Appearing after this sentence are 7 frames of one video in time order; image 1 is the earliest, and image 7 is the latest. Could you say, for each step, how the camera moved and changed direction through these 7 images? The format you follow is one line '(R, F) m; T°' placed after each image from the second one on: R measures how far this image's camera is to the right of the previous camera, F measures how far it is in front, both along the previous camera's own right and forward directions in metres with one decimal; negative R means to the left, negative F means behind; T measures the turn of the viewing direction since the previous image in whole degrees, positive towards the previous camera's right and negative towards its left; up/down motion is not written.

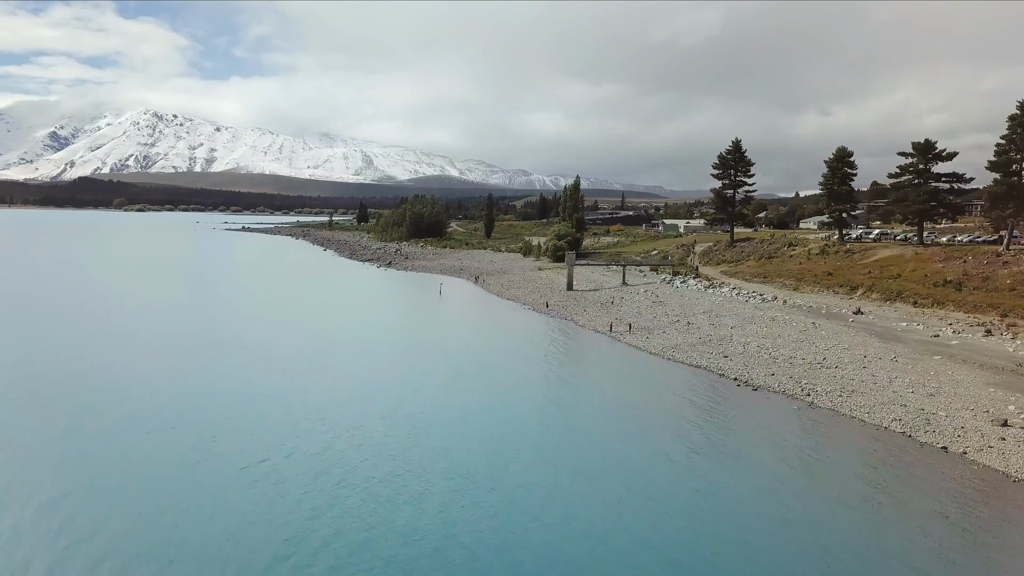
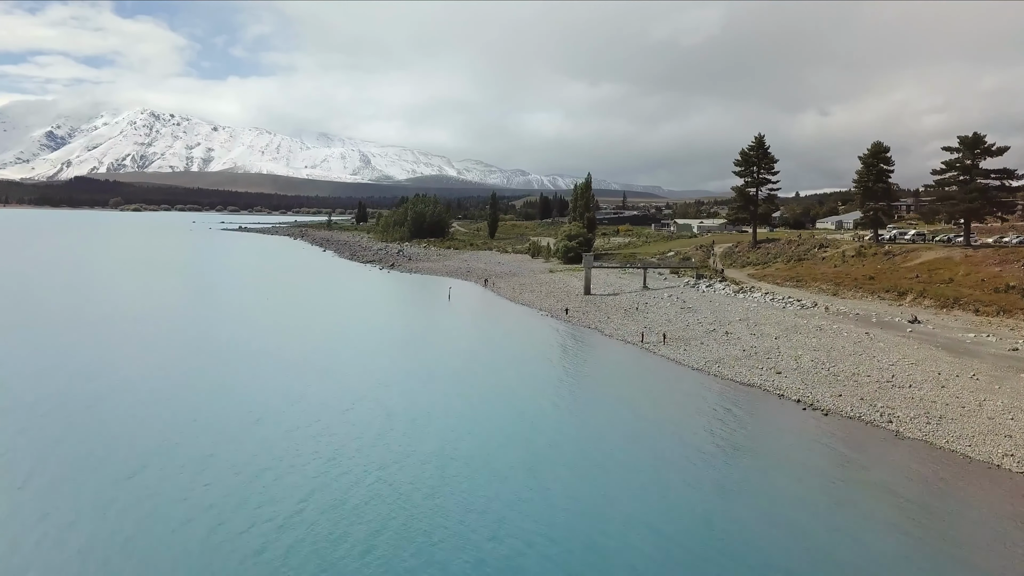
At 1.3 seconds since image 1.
(-1.3, +3.3) m; 0°
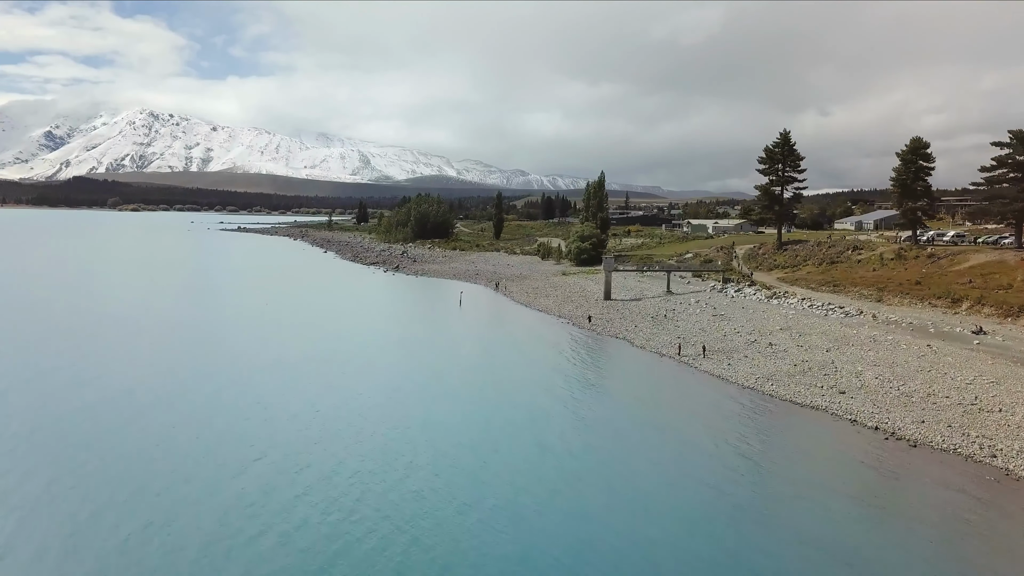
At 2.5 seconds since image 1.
(-1.2, +2.9) m; 0°
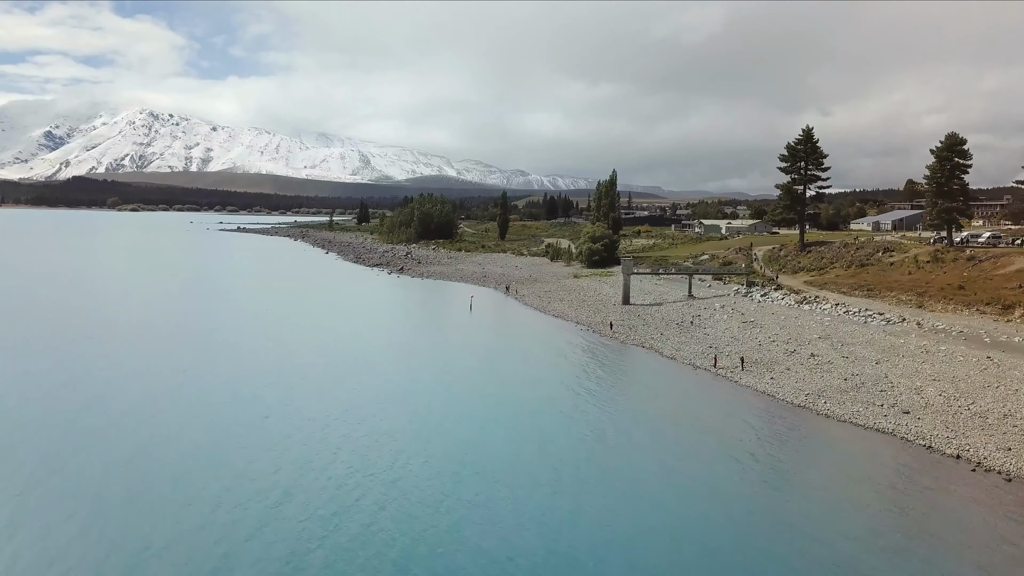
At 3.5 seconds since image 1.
(-1.0, +2.3) m; 0°
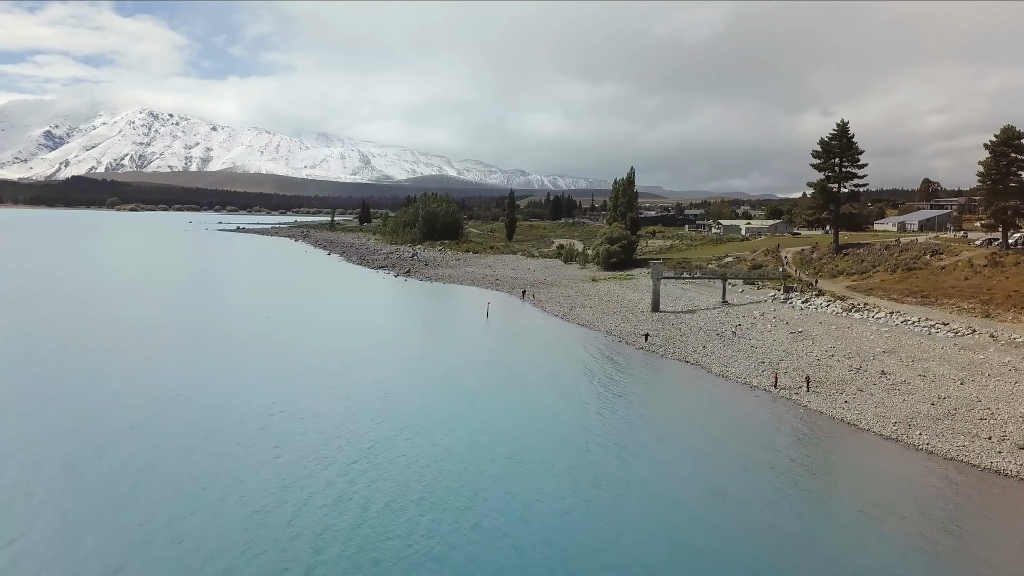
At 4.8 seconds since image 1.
(-1.3, +3.2) m; 0°
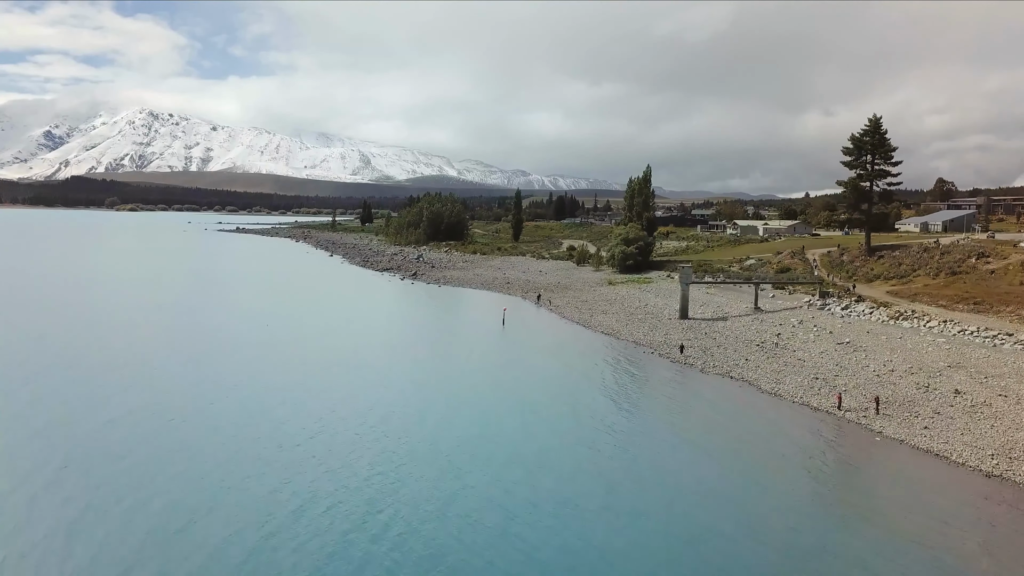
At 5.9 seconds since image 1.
(-1.1, +2.6) m; 0°
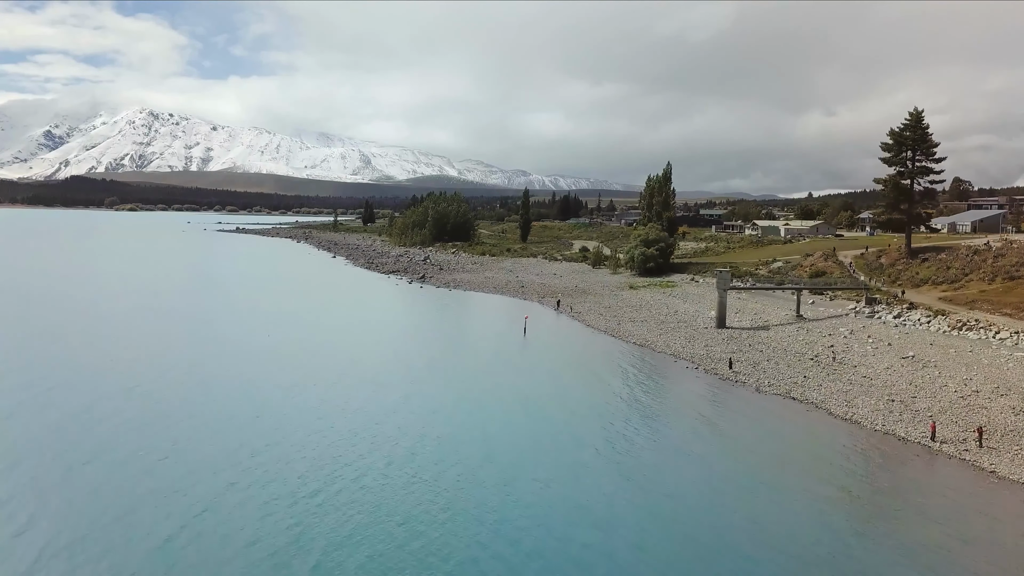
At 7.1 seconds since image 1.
(-1.3, +2.9) m; 0°
